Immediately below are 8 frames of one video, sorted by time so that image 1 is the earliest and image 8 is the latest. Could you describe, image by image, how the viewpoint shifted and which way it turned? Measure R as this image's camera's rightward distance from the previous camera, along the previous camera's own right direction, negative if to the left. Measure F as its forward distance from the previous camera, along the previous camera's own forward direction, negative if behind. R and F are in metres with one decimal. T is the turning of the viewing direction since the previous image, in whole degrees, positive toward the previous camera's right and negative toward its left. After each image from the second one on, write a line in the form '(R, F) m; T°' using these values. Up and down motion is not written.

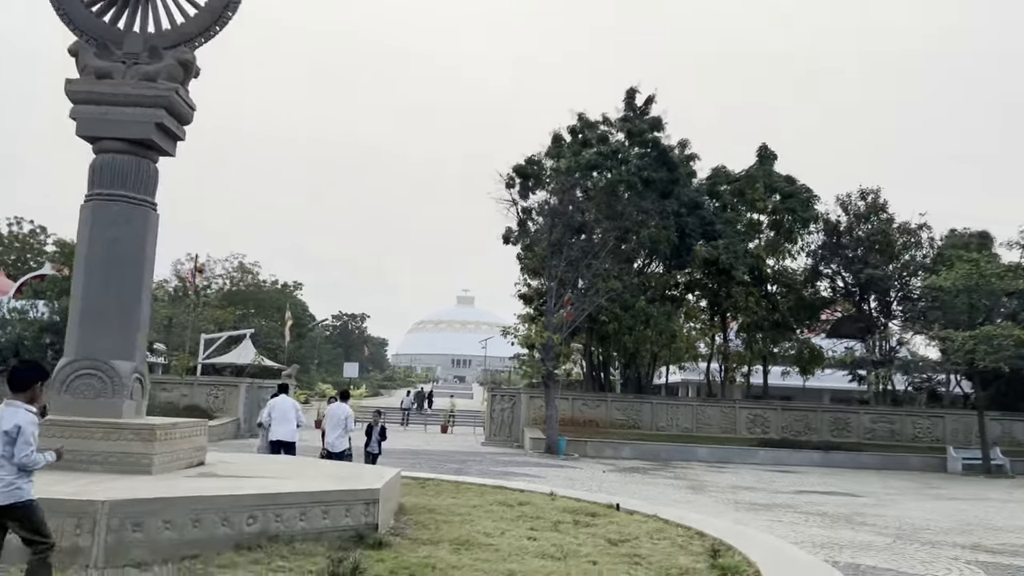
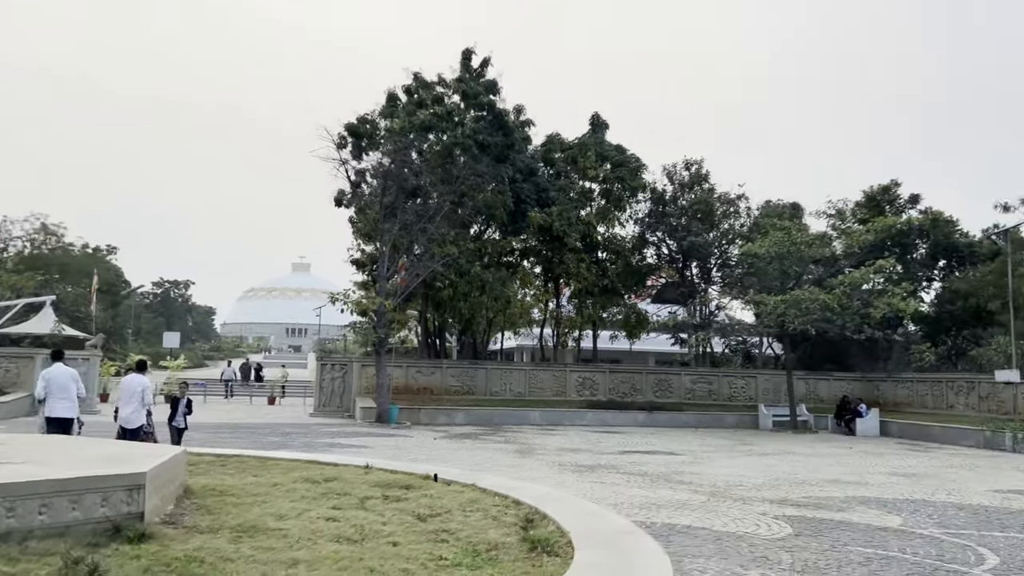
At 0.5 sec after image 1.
(+0.3, +0.5) m; +11°
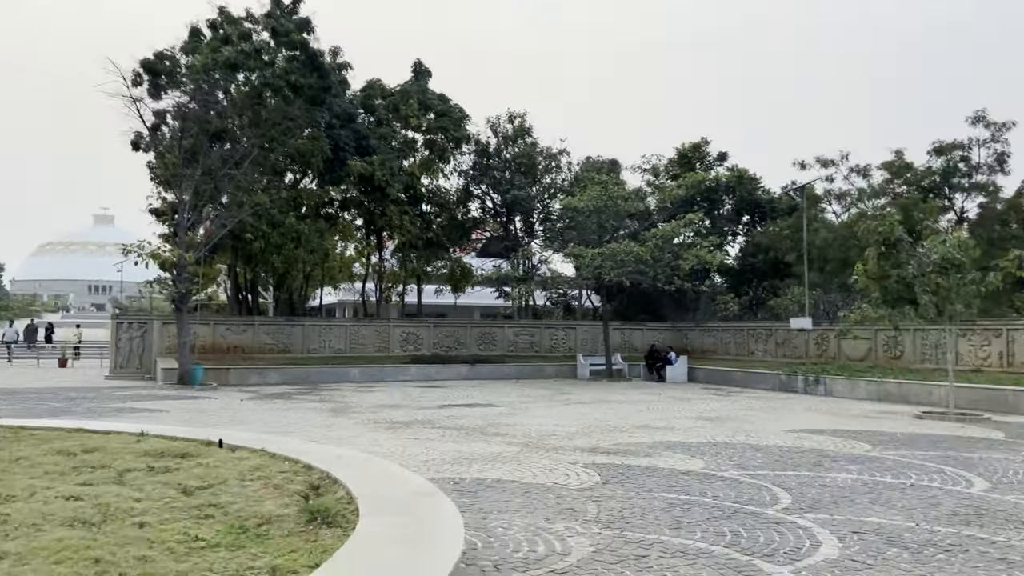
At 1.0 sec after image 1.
(+0.3, +0.5) m; +12°
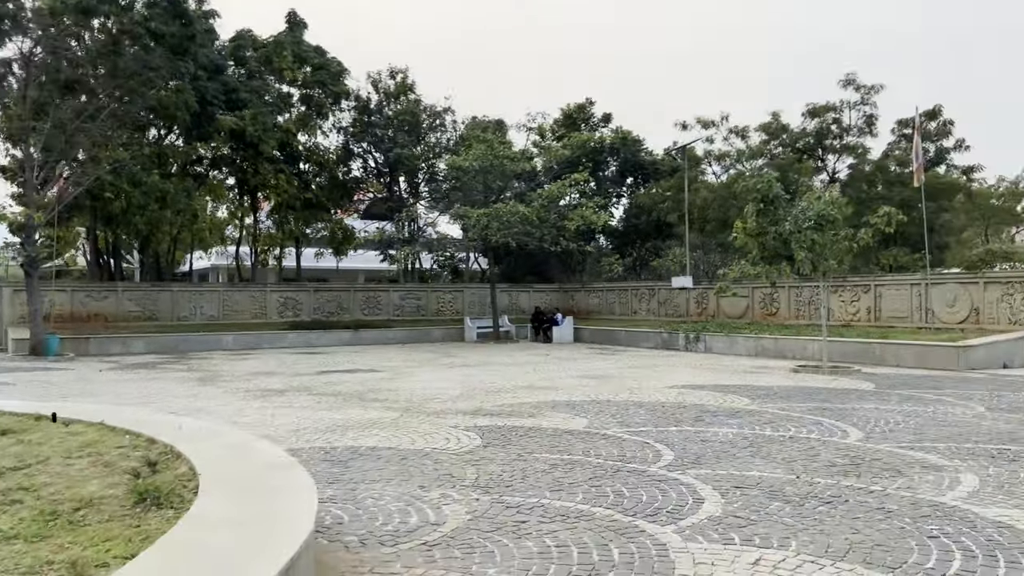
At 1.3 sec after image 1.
(+0.1, +0.5) m; +7°
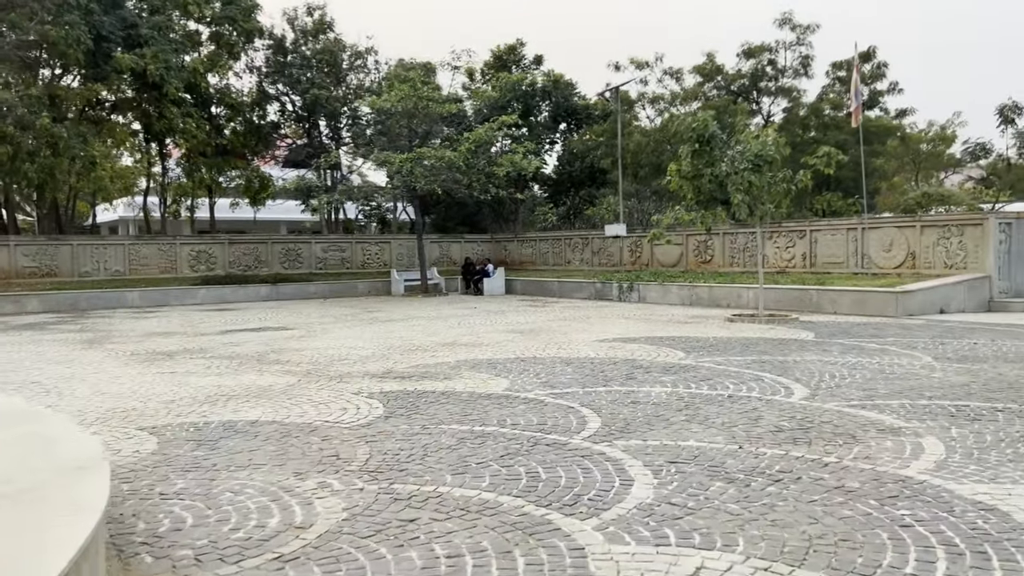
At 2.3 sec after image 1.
(+0.3, +1.1) m; +4°
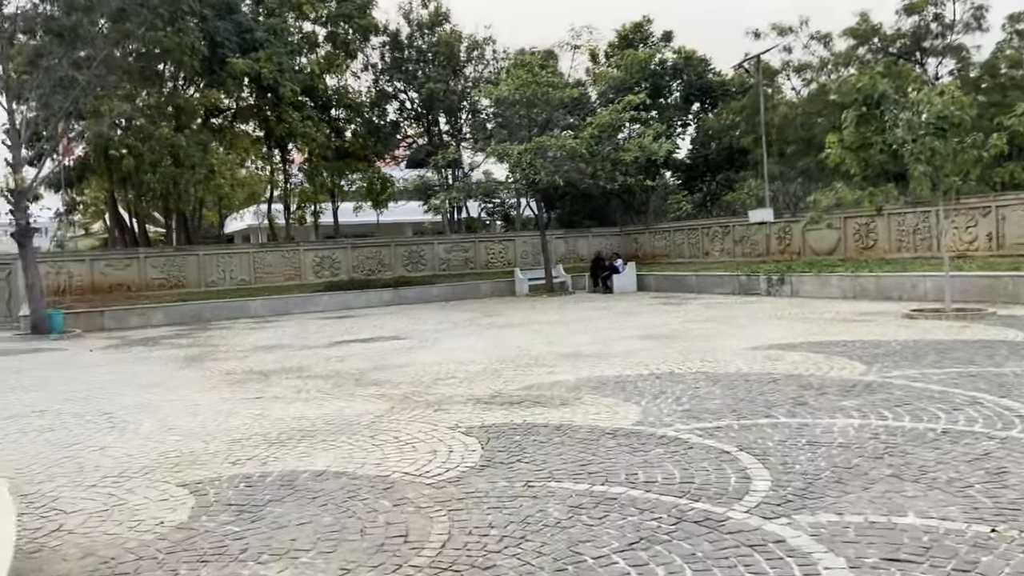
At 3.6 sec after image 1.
(0.0, +1.6) m; -9°
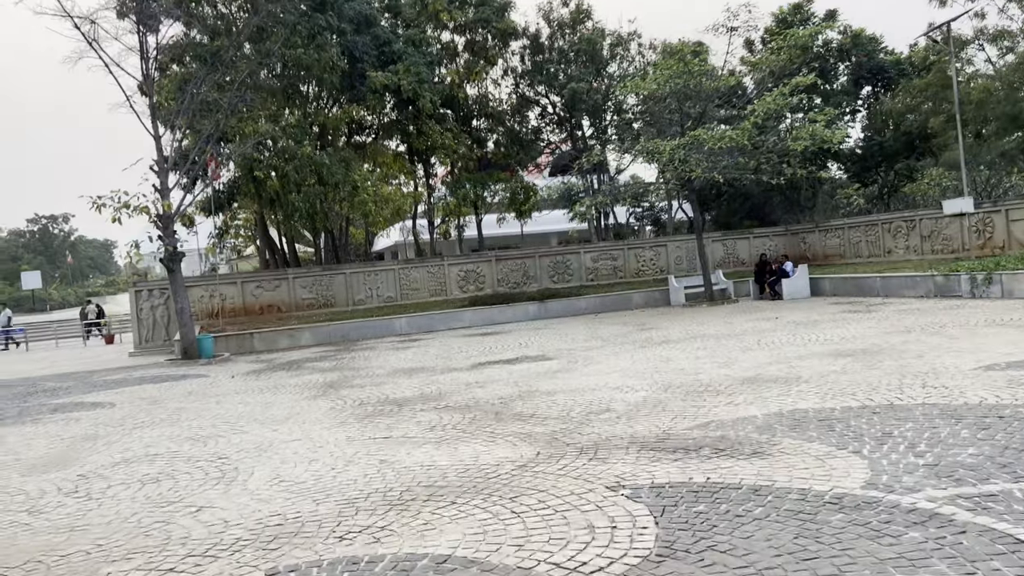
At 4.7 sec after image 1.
(-0.1, +1.4) m; -10°
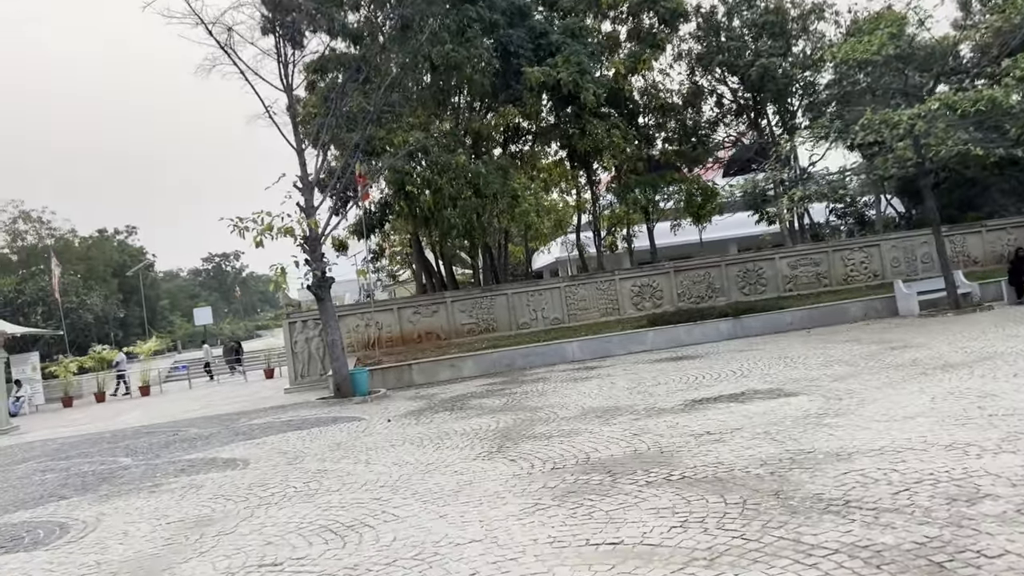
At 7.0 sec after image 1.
(-0.8, +2.7) m; -10°
